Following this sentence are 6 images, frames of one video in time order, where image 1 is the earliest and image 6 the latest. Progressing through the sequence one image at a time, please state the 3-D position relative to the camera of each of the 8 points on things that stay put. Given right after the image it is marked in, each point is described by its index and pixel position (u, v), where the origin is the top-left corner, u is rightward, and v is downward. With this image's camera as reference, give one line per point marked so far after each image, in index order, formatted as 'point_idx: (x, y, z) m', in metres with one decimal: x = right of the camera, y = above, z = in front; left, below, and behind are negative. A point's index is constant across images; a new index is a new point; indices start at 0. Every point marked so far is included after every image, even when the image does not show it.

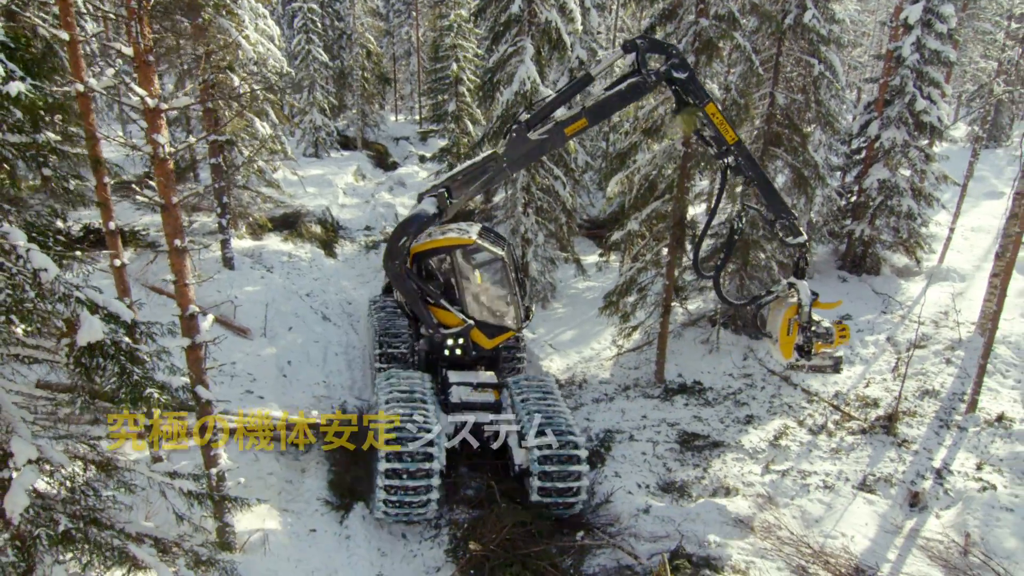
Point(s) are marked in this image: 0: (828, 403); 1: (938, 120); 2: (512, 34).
0: (+6.4, -2.3, +12.1) m
1: (+12.0, +4.7, +16.5) m
2: (0.0, +6.2, +14.4) m
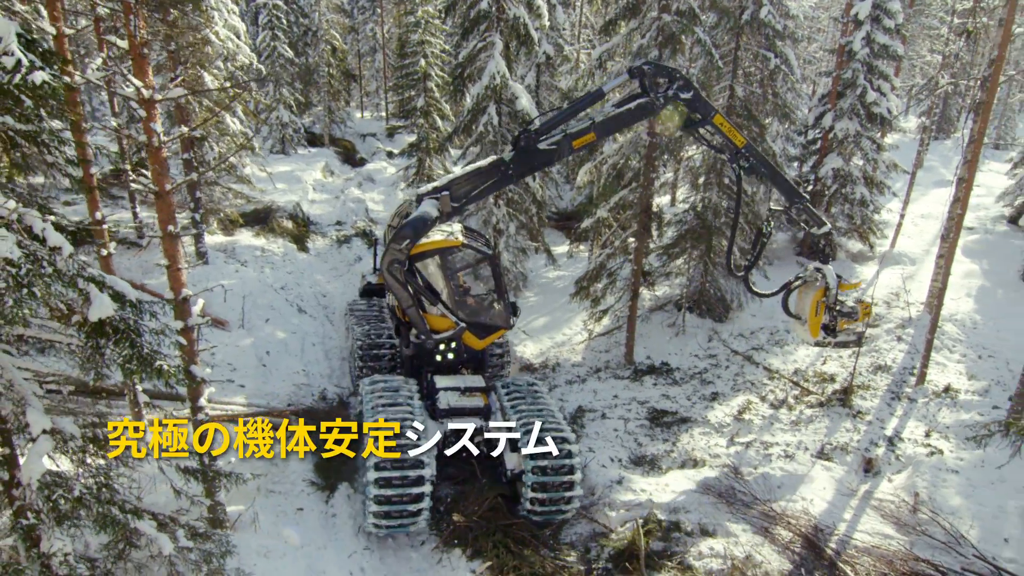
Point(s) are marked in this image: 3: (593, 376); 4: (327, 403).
0: (+5.9, -2.0, +12.7) m
1: (+11.1, +5.2, +17.4) m
2: (-0.8, +6.4, +14.7) m
3: (+1.8, -1.9, +13.0) m
4: (-3.2, -2.0, +10.3) m
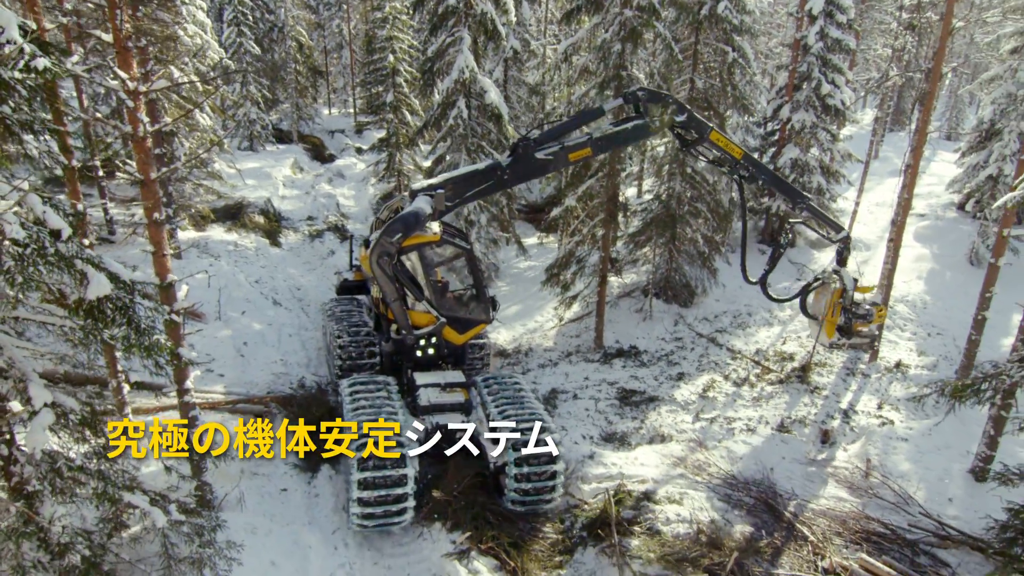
0: (+5.3, -1.6, +13.4) m
1: (+10.2, +5.7, +18.2) m
2: (-1.6, +6.7, +15.0) m
3: (+1.2, -1.6, +13.5) m
4: (-3.6, -1.9, +10.5) m
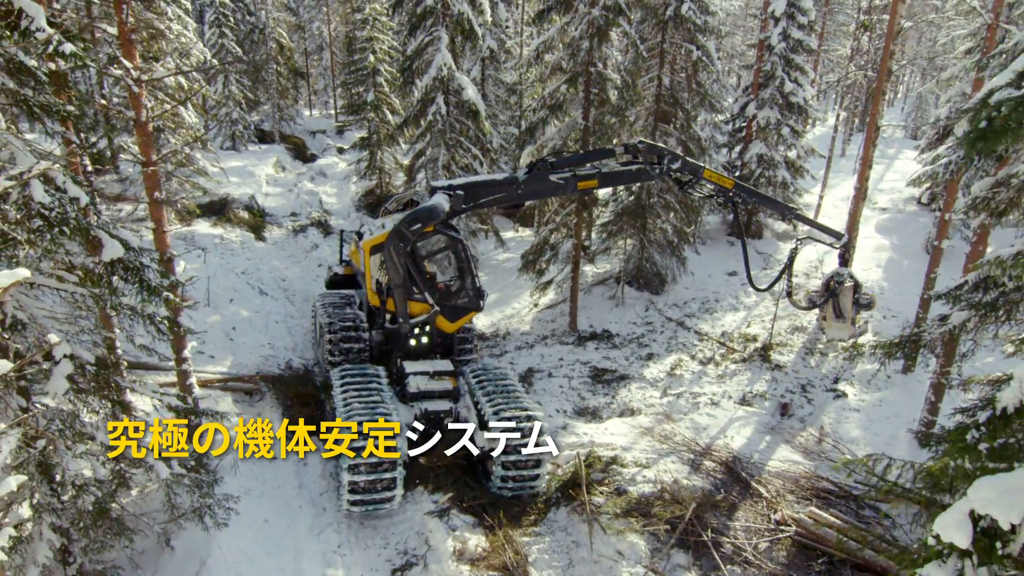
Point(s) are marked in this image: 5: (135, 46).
0: (+4.8, -1.2, +14.1) m
1: (+9.4, +6.1, +19.2) m
2: (-2.2, +6.9, +15.6) m
3: (+0.7, -1.3, +14.1) m
4: (-4.0, -1.6, +11.0) m
5: (-4.1, +2.6, +6.4) m
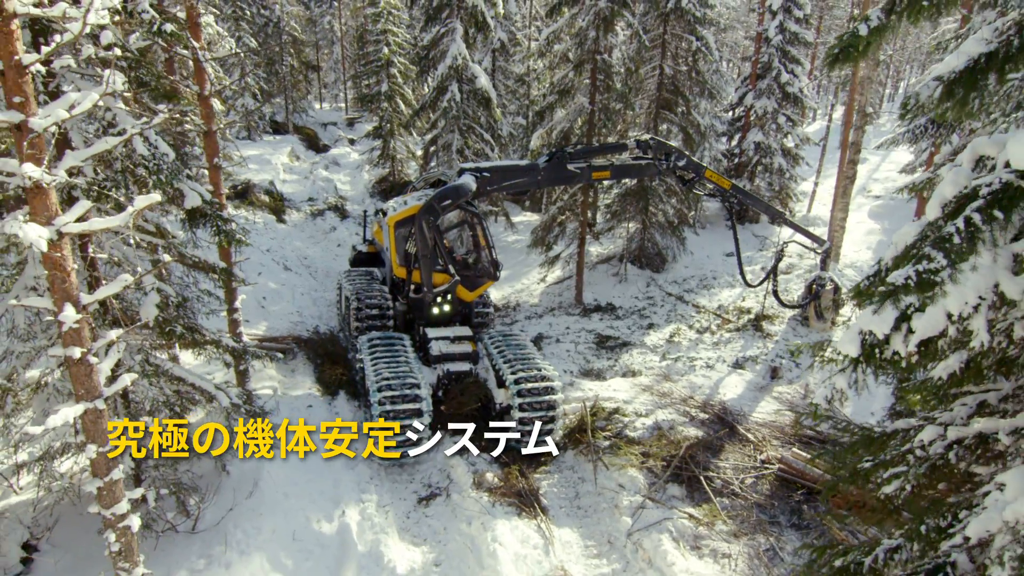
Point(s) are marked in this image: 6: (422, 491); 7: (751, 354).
0: (+5.1, -0.6, +15.0) m
1: (+9.7, +6.7, +20.0) m
2: (-2.0, +7.6, +16.5) m
3: (+0.9, -0.7, +15.0) m
4: (-3.8, -1.0, +12.0) m
5: (-3.9, +3.2, +7.3) m
6: (-1.3, -3.0, +8.8) m
7: (+5.3, -1.5, +13.1) m
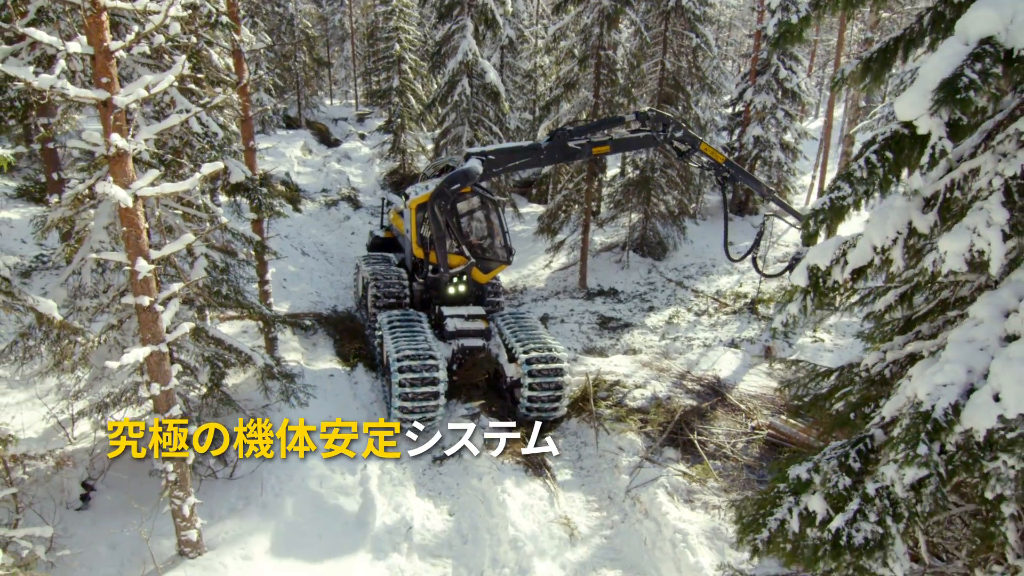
0: (+5.3, -0.3, +15.7) m
1: (+10.0, +7.0, +20.6) m
2: (-1.7, +8.0, +17.2) m
3: (+1.1, -0.3, +15.7) m
4: (-3.7, -0.6, +12.7) m
5: (-3.8, +3.6, +8.1) m
6: (-1.2, -2.6, +9.5) m
7: (+5.5, -1.1, +13.7) m
